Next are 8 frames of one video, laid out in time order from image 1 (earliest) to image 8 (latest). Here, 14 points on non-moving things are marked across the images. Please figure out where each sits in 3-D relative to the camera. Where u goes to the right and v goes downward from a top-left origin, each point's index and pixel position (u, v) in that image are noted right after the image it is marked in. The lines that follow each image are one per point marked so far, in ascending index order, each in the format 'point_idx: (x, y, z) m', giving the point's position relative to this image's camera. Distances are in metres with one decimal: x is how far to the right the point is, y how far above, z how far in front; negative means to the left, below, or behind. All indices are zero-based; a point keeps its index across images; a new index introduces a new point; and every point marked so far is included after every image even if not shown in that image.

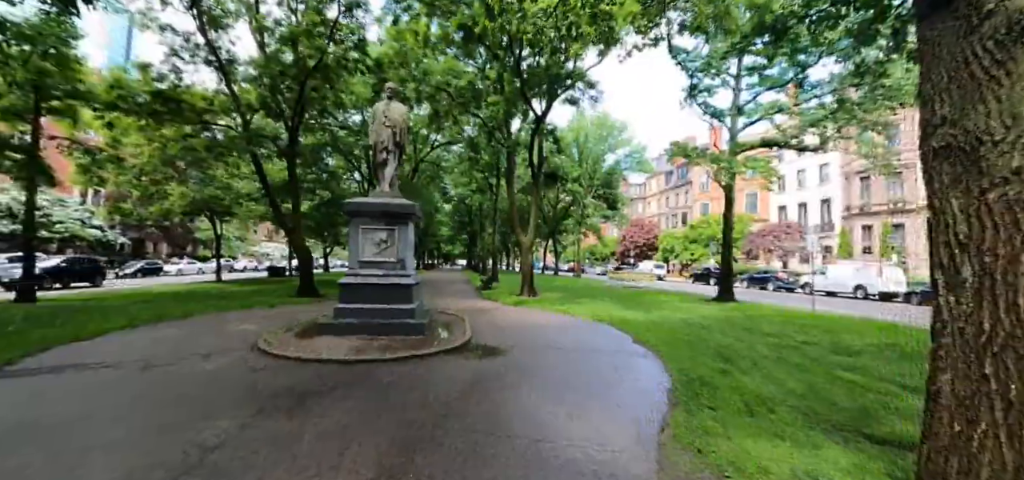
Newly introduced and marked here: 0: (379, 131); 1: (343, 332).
0: (-2.6, +2.2, +8.2) m
1: (-2.9, -1.6, +7.2) m
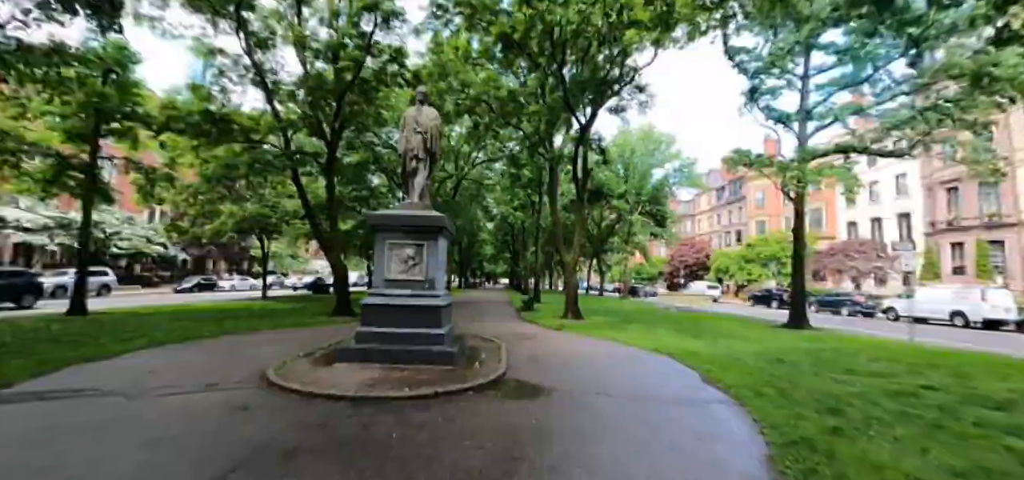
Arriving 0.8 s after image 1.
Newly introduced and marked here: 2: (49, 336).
0: (-1.9, +1.9, +7.6) m
1: (-2.2, -1.8, +6.3) m
2: (-9.6, -1.9, +8.5) m
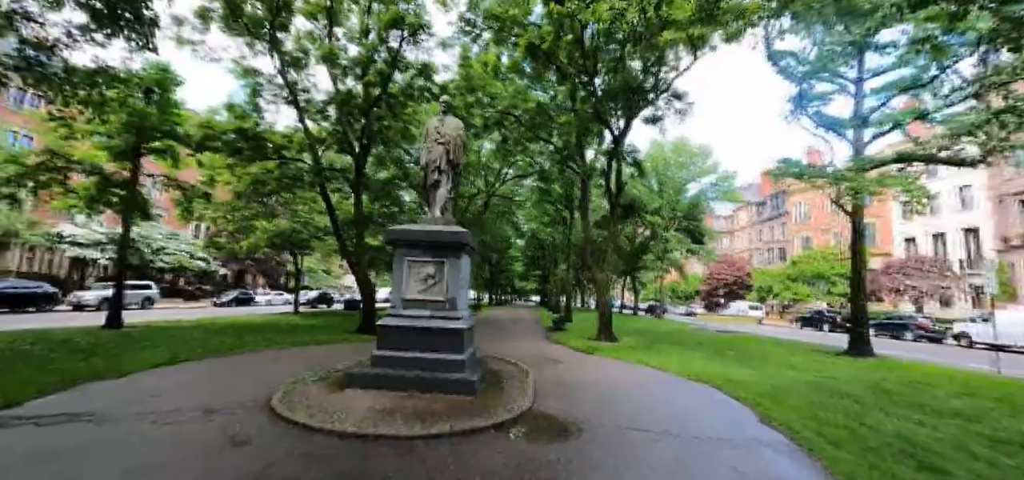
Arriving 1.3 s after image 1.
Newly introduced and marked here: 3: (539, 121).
0: (-1.4, +1.6, +7.2) m
1: (-1.9, -2.1, +5.8) m
2: (-9.0, -2.2, +8.5) m
3: (+1.0, +4.5, +15.4) m
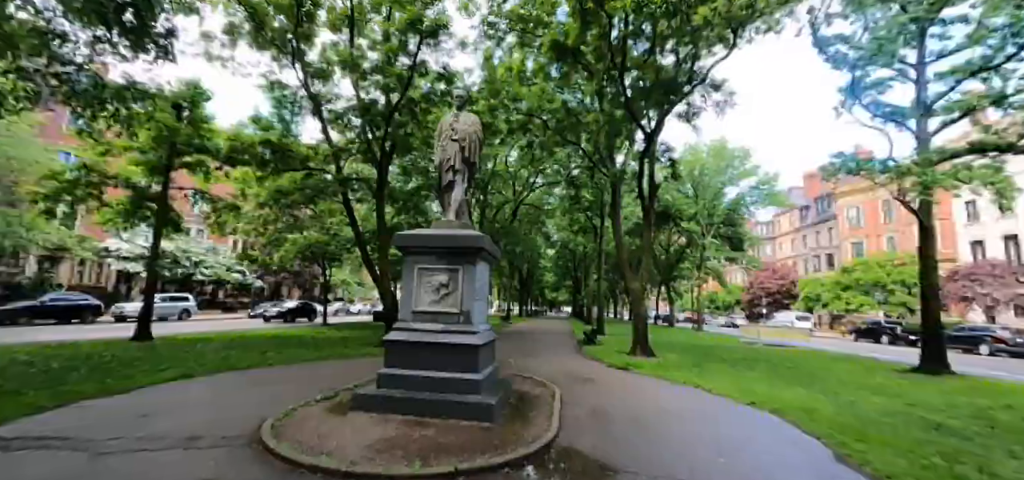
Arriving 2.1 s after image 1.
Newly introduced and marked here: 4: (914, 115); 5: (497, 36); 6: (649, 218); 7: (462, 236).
0: (-1.1, +1.5, +6.6) m
1: (-1.6, -2.1, +5.2) m
2: (-8.5, -2.5, +8.4) m
3: (+1.9, +4.2, +14.8) m
4: (+12.9, +4.0, +13.4) m
5: (-0.5, +7.3, +14.8) m
6: (+5.2, +0.9, +15.9) m
7: (-0.7, +0.1, +5.7) m
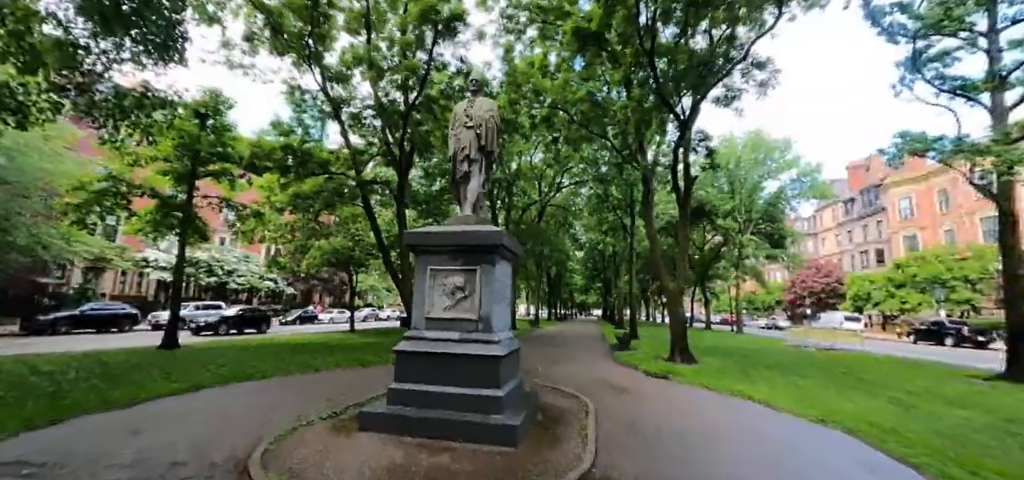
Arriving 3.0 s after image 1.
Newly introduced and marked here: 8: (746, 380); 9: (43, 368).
0: (-0.8, +1.5, +6.0) m
1: (-1.3, -2.1, +4.6) m
2: (-8.0, -2.6, +8.2) m
3: (+2.7, +4.2, +13.9) m
4: (+13.6, +4.3, +11.8) m
5: (+0.2, +7.2, +14.2) m
6: (+6.2, +1.0, +14.9) m
7: (-0.4, +0.1, +5.1) m
8: (+5.7, -3.4, +10.2) m
9: (-9.3, -2.5, +8.3) m
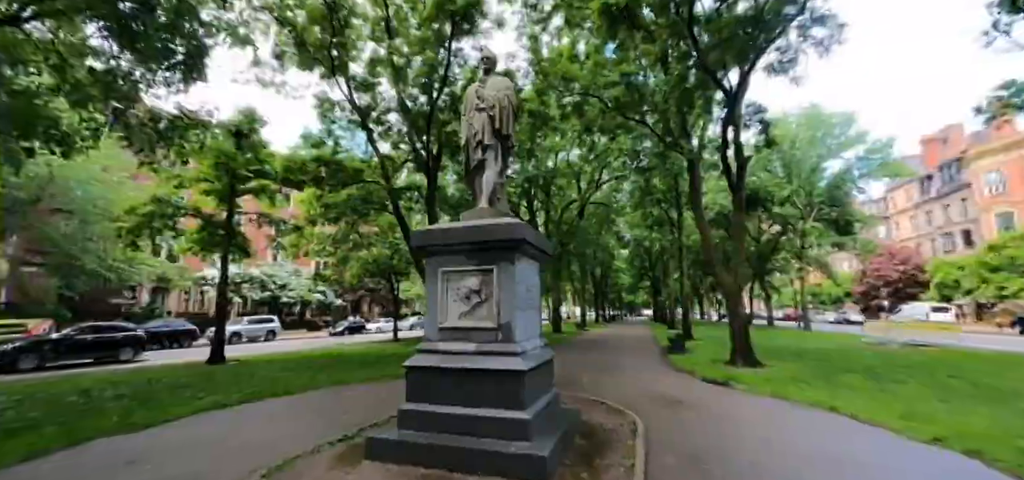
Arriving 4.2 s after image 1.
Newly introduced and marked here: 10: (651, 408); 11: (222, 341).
0: (-0.5, +1.5, +5.3) m
1: (-1.0, -2.1, +3.9) m
2: (-7.2, -3.0, +8.3) m
3: (+3.6, +4.4, +12.9) m
4: (+14.2, +5.1, +9.7) m
5: (+1.0, +7.3, +13.5) m
6: (+7.3, +1.3, +13.4) m
7: (-0.2, +0.1, +4.4) m
8: (+6.6, -3.1, +8.8) m
9: (-8.6, -3.0, +8.4) m
10: (+2.3, -2.7, +6.9) m
11: (-9.4, -3.3, +13.5) m
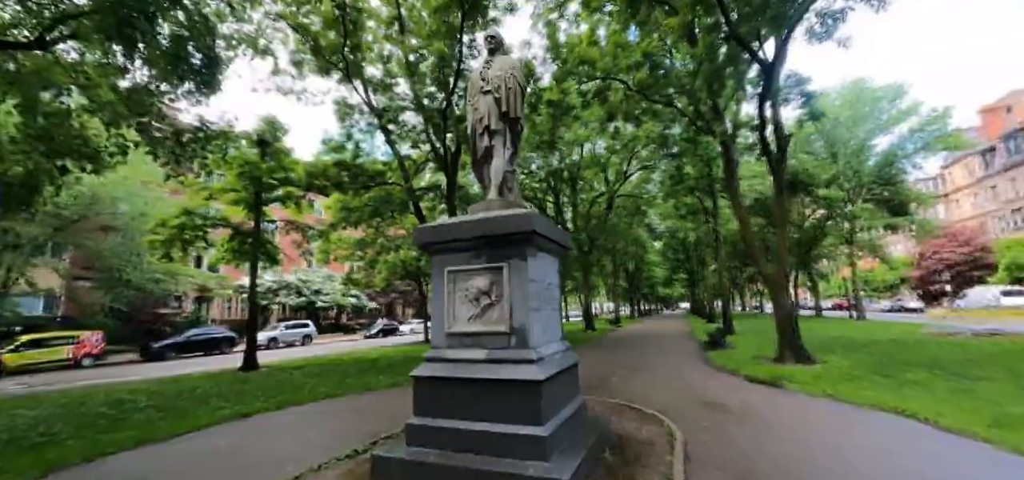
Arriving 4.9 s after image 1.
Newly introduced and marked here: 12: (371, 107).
0: (-0.4, +1.6, +4.9) m
1: (-0.8, -2.1, +3.6) m
2: (-6.7, -3.2, +8.3) m
3: (+4.1, +4.6, +12.2) m
4: (+14.4, +5.7, +8.2) m
5: (+1.4, +7.4, +12.9) m
6: (+8.0, +1.8, +12.4) m
7: (-0.1, +0.2, +3.9) m
8: (+7.1, -2.7, +7.9) m
9: (-8.0, -3.3, +8.6) m
10: (+2.7, -2.6, +6.3) m
11: (-8.5, -3.6, +13.7) m
12: (-5.0, +4.7, +14.8) m
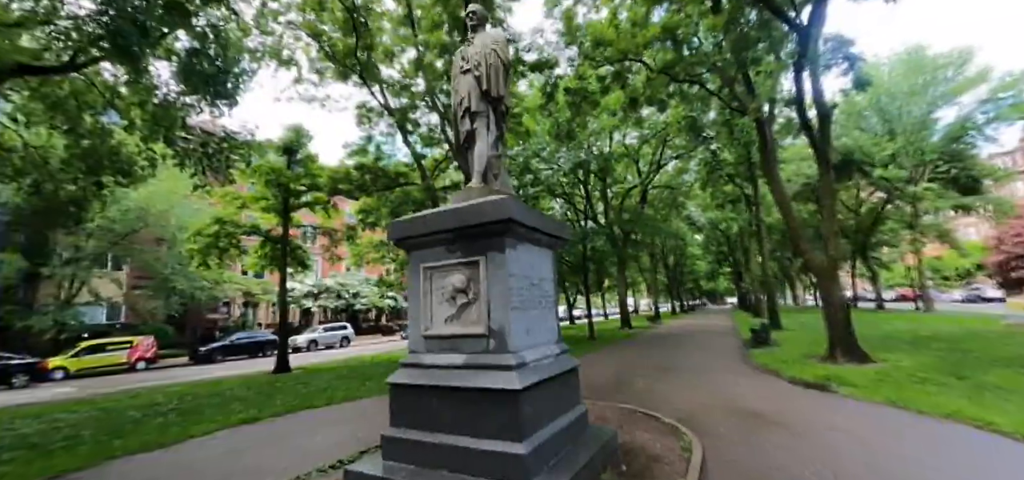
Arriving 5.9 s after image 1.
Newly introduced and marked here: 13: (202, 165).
0: (-0.6, +1.6, +4.5) m
1: (-1.0, -2.0, +3.2) m
2: (-6.3, -3.4, +8.5) m
3: (+4.5, +4.9, +11.4) m
4: (+14.3, +6.3, +6.5) m
5: (+1.8, +7.6, +12.3) m
6: (+8.4, +2.2, +11.3) m
7: (-0.3, +0.3, +3.5) m
8: (+7.4, -2.4, +6.8) m
9: (-7.6, -3.5, +8.9) m
10: (+2.8, -2.4, +5.6) m
11: (-7.6, -3.7, +14.0) m
12: (-4.3, +4.7, +14.8) m
13: (-8.6, +2.1, +11.6) m
